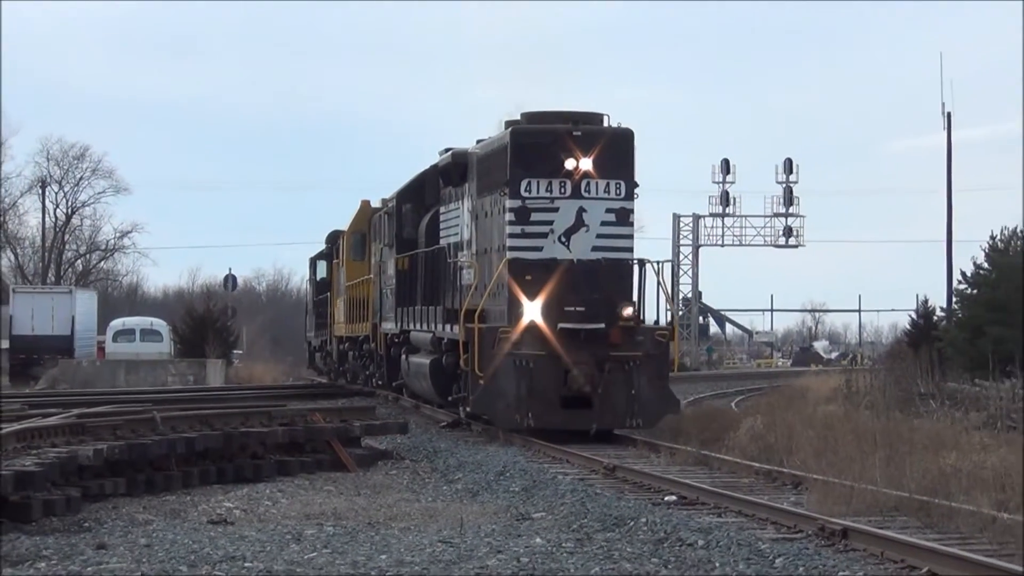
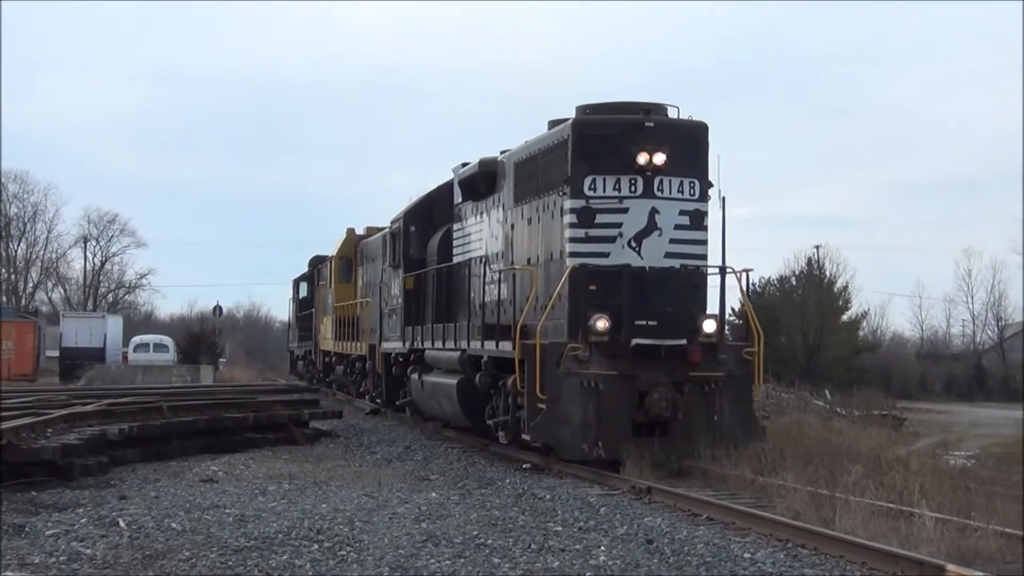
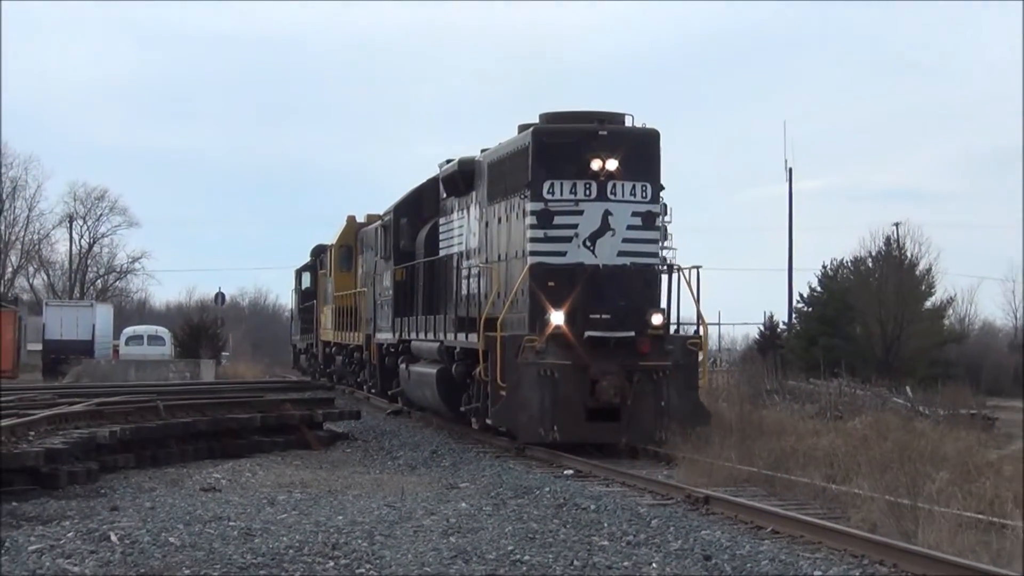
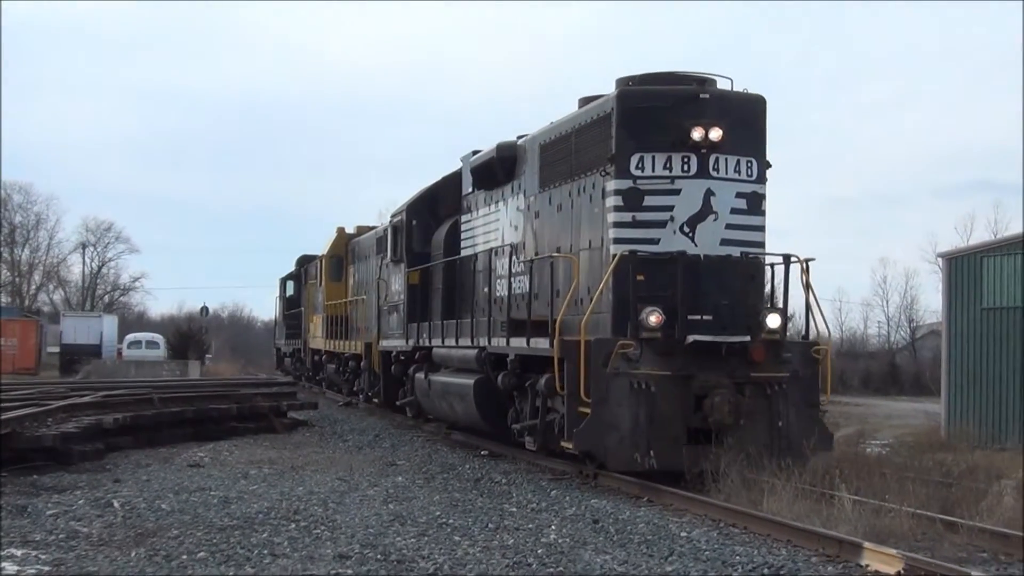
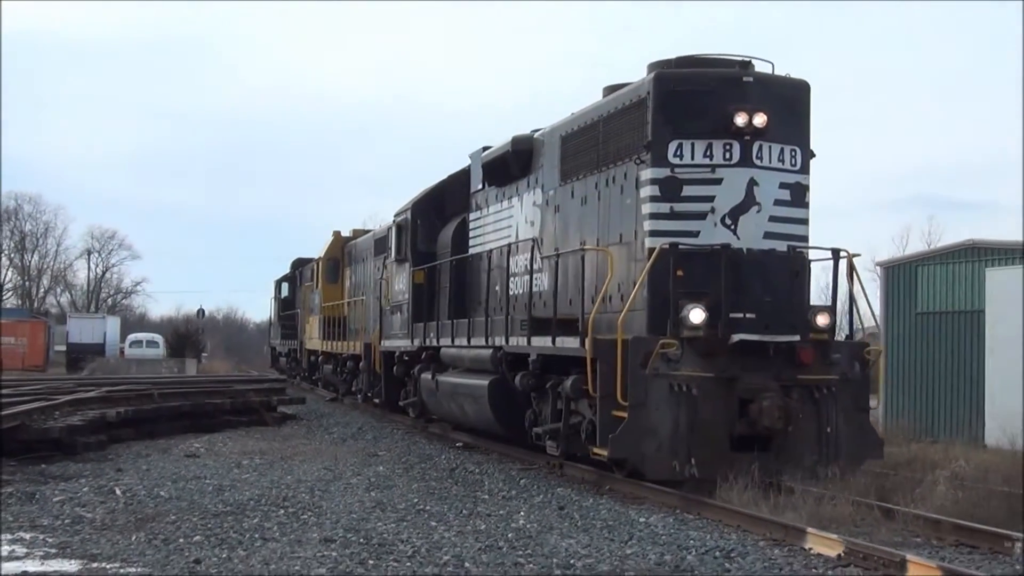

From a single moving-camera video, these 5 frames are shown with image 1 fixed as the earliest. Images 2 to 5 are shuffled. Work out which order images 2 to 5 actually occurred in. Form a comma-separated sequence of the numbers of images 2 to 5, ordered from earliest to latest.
3, 2, 4, 5
